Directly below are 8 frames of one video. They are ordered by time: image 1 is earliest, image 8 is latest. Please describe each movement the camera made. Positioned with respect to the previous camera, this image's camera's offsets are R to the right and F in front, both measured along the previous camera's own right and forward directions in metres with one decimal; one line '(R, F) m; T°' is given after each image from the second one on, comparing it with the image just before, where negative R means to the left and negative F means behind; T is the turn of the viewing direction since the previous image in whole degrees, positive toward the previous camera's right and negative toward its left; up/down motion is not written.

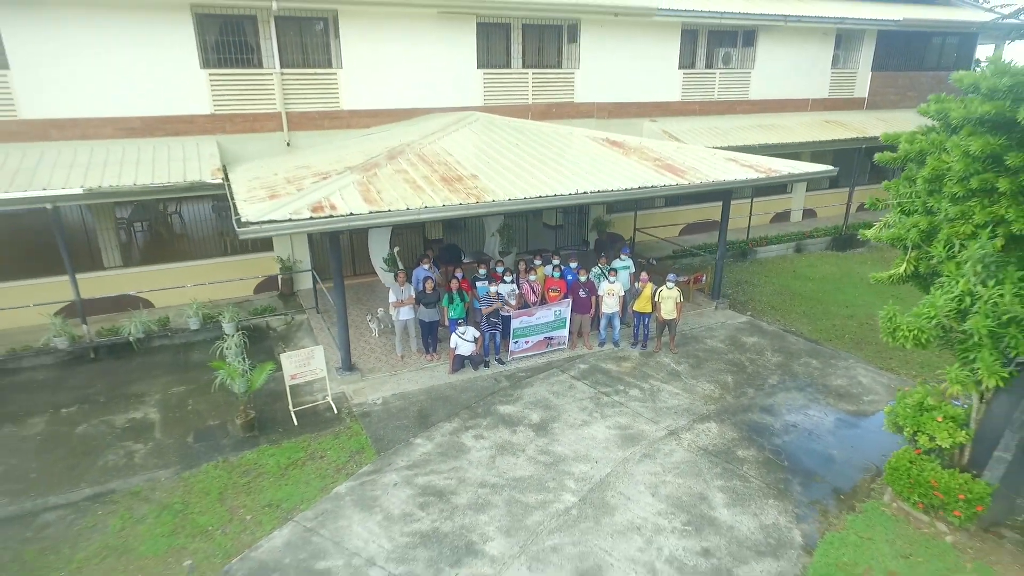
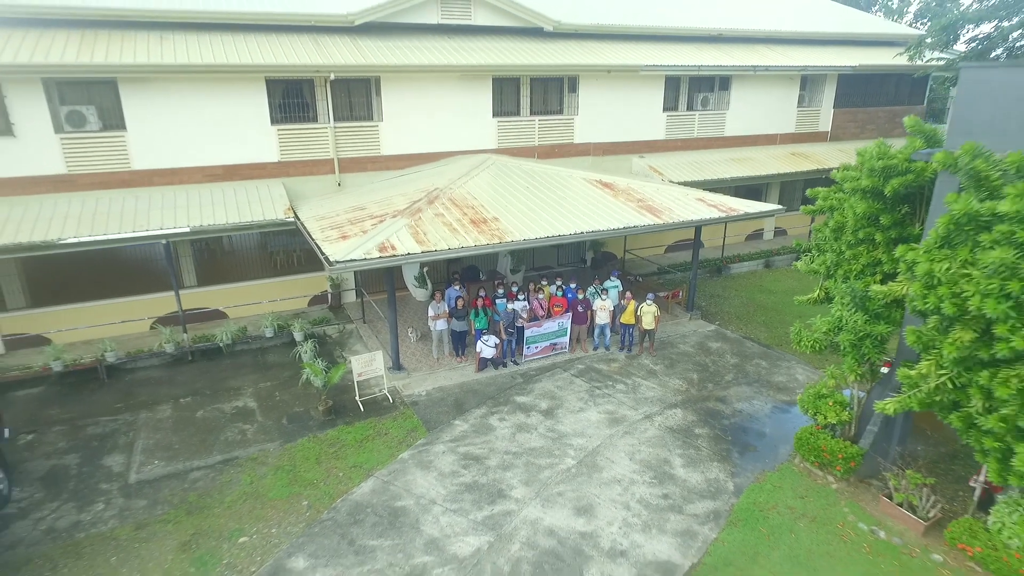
(-0.2, -2.4) m; 0°
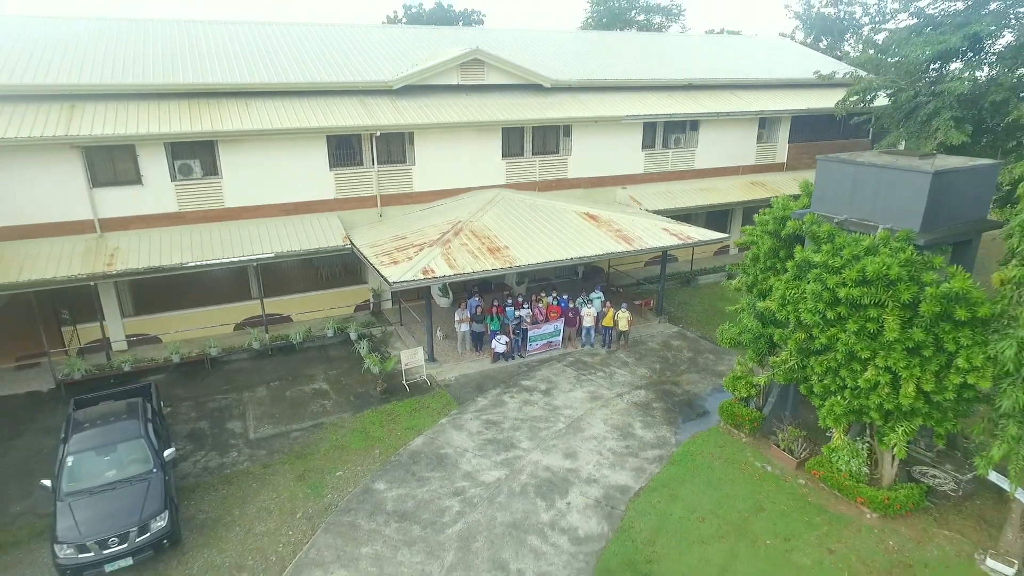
(-0.1, -3.5) m; 0°
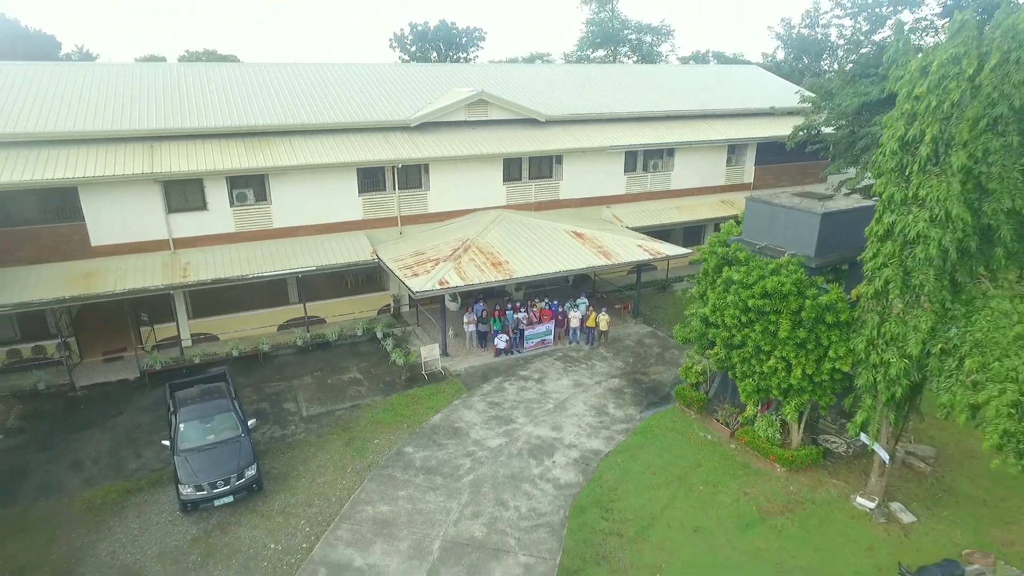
(0.0, -3.1) m; 0°
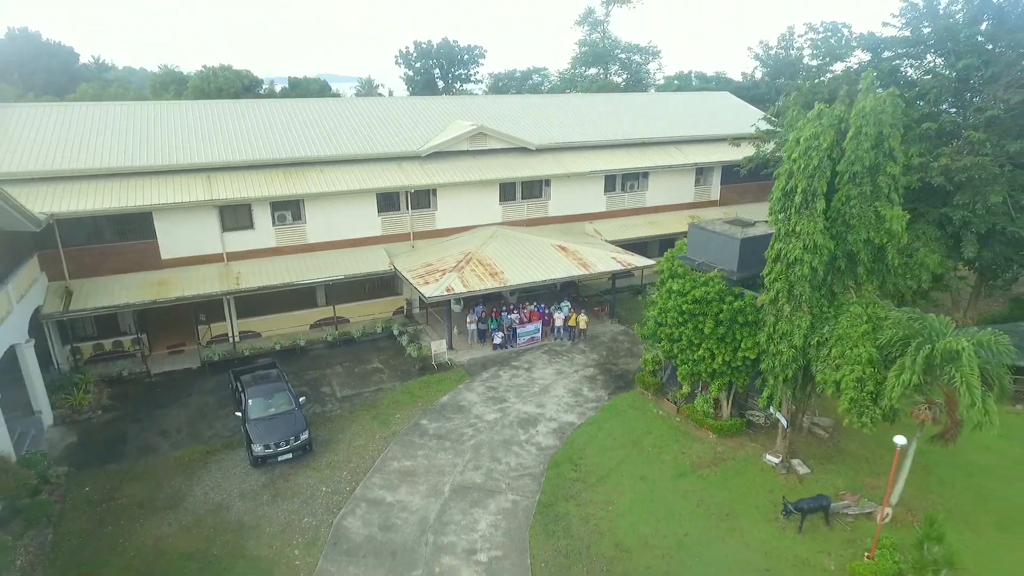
(+0.2, -3.7) m; 0°
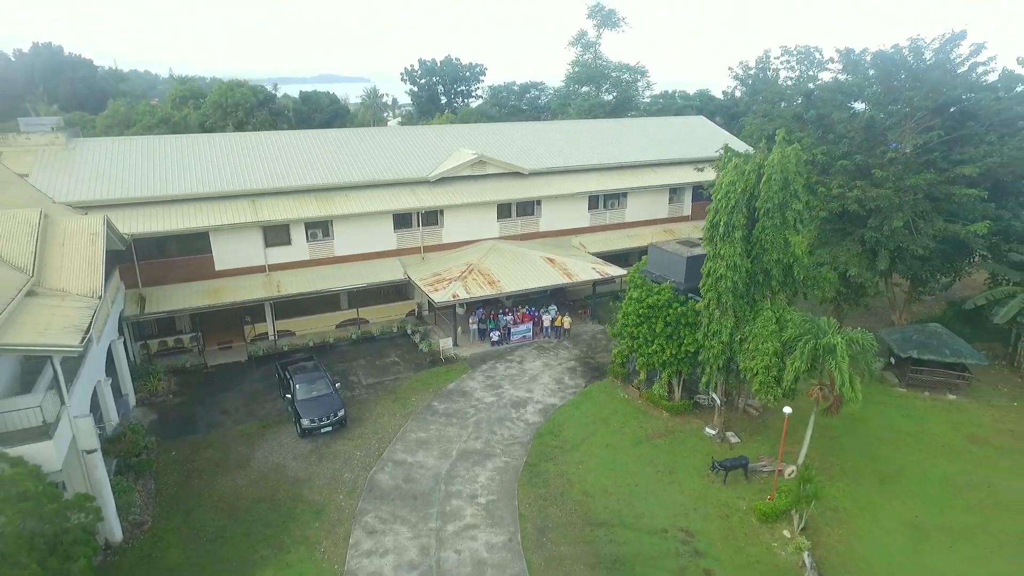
(+0.2, -4.1) m; 0°
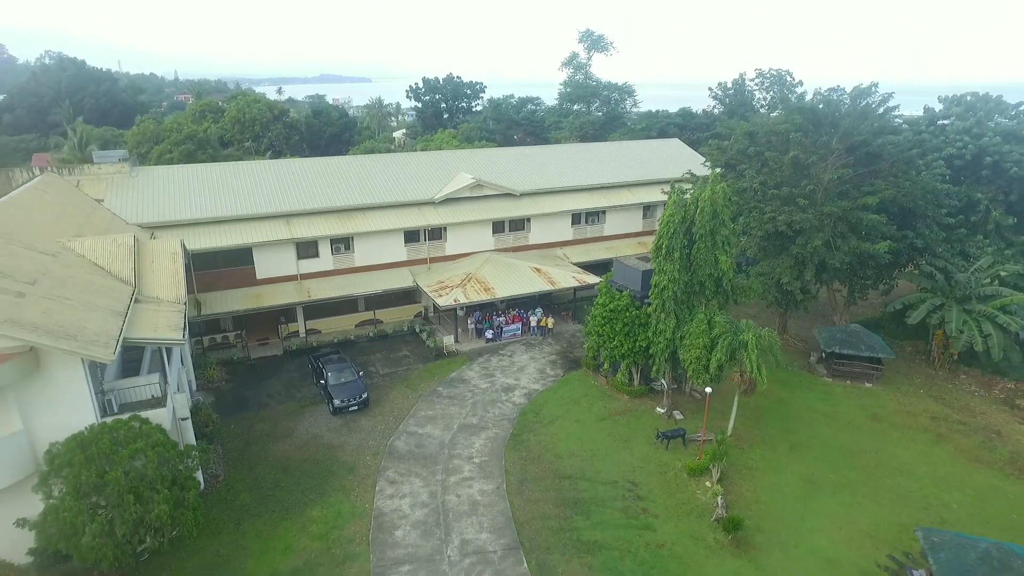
(+0.4, -4.8) m; 0°
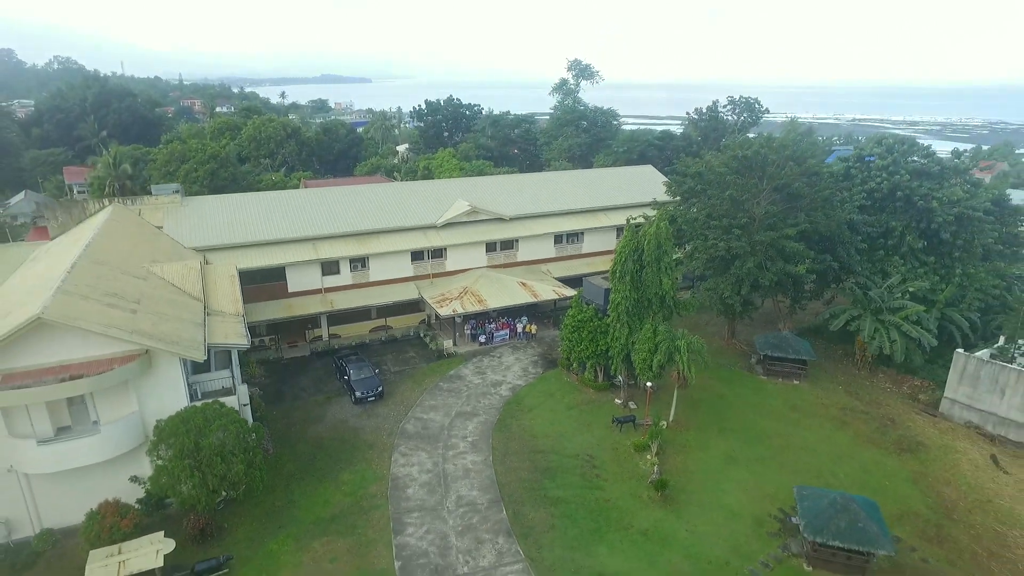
(+0.5, -5.9) m; 0°
